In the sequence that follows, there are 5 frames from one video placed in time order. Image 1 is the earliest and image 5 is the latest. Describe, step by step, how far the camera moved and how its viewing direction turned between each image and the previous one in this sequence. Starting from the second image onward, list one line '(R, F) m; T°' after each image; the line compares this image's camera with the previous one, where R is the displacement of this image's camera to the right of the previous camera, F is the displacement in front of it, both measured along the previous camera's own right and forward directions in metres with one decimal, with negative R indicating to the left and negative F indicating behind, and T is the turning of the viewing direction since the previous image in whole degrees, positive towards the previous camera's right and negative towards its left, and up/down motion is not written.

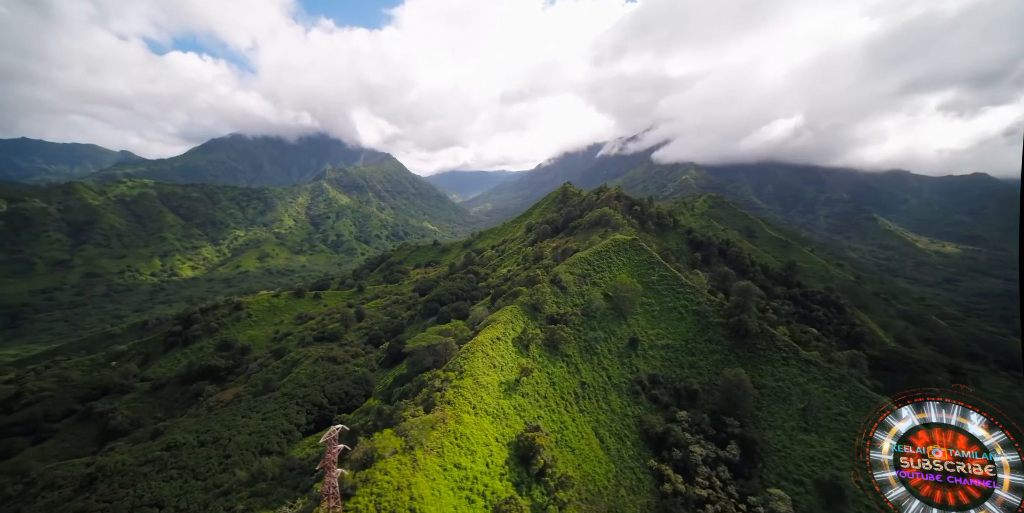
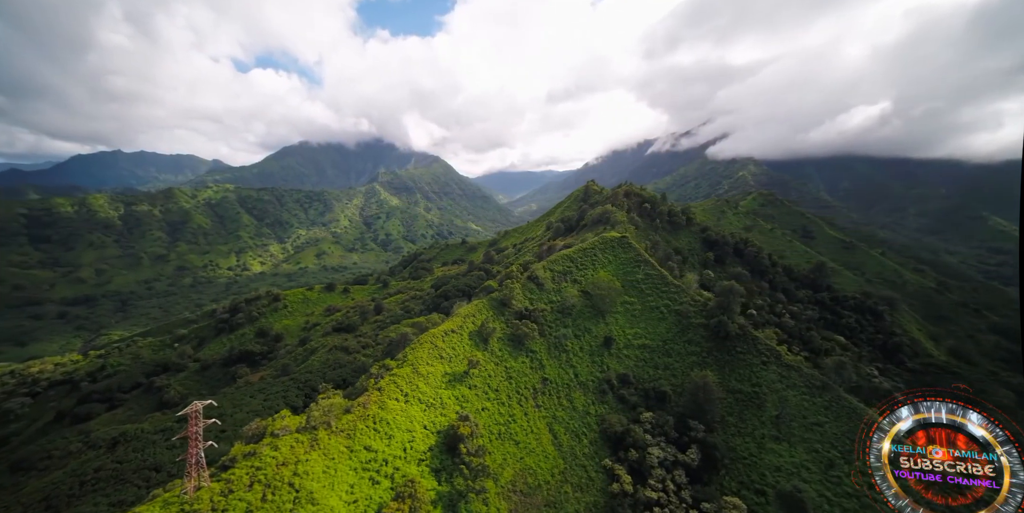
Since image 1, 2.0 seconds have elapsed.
(+10.2, -0.3) m; -7°
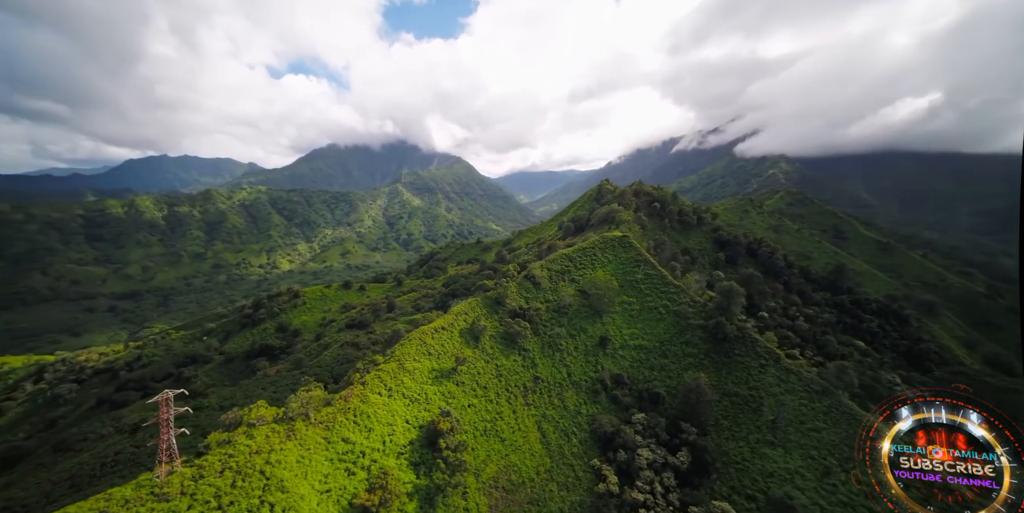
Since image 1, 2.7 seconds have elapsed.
(+3.6, -0.3) m; -3°
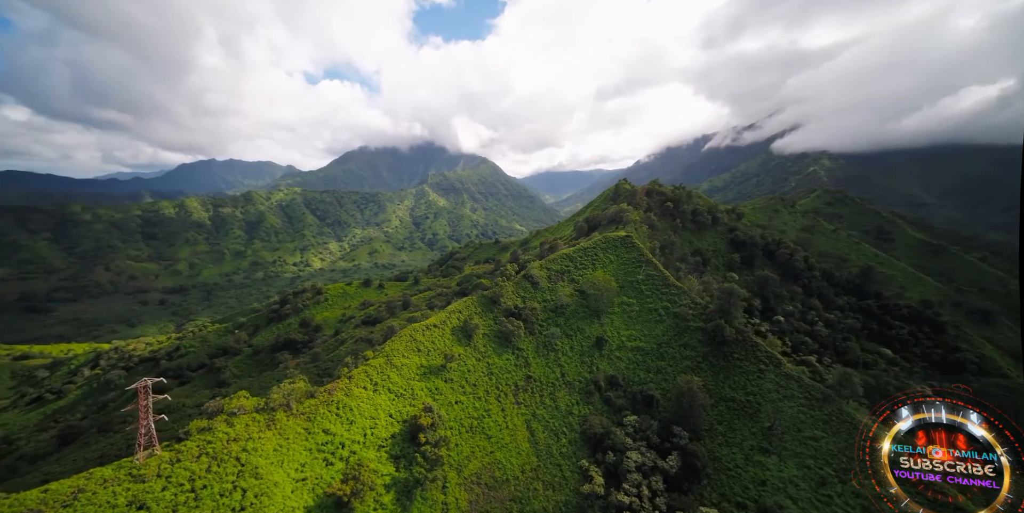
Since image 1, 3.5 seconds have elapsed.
(+4.0, -0.3) m; -4°
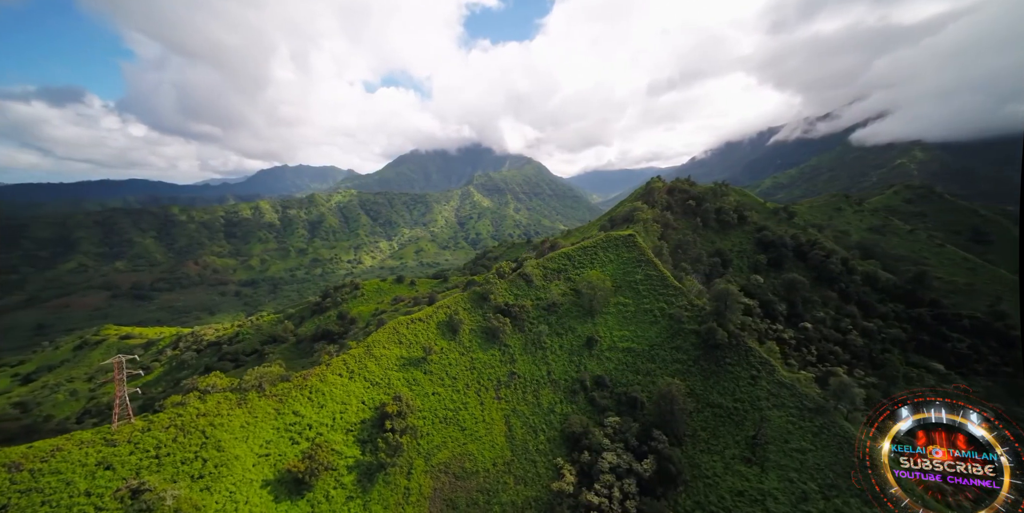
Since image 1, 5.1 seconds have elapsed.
(+7.5, -0.2) m; -7°
